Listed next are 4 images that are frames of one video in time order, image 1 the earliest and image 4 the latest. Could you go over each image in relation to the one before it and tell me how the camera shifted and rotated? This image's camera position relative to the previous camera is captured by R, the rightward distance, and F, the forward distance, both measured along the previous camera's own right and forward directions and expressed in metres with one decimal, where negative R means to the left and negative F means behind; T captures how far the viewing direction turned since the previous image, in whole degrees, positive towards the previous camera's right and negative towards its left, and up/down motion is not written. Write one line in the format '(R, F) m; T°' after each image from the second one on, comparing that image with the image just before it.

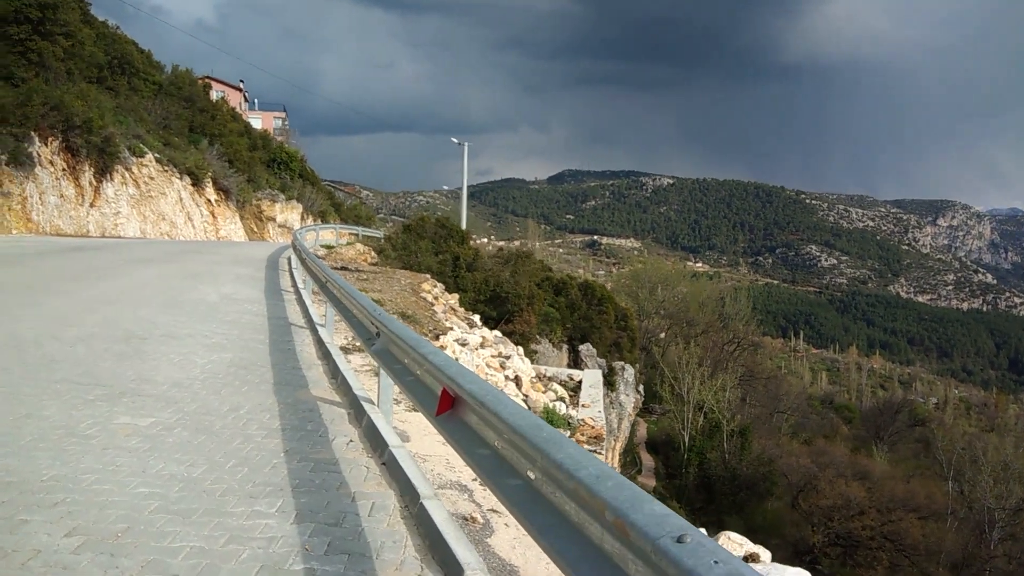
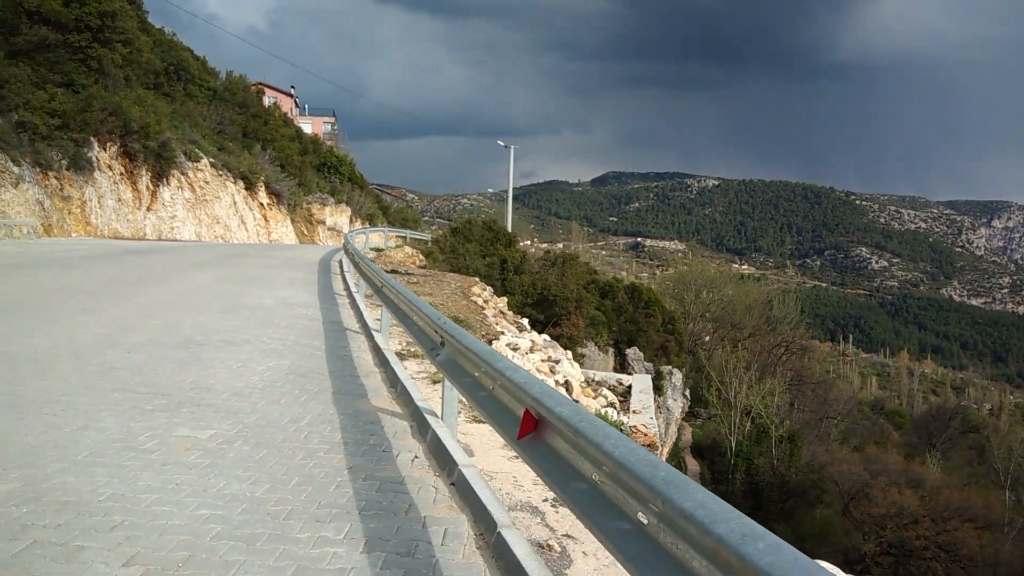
(-0.2, +0.3) m; -4°
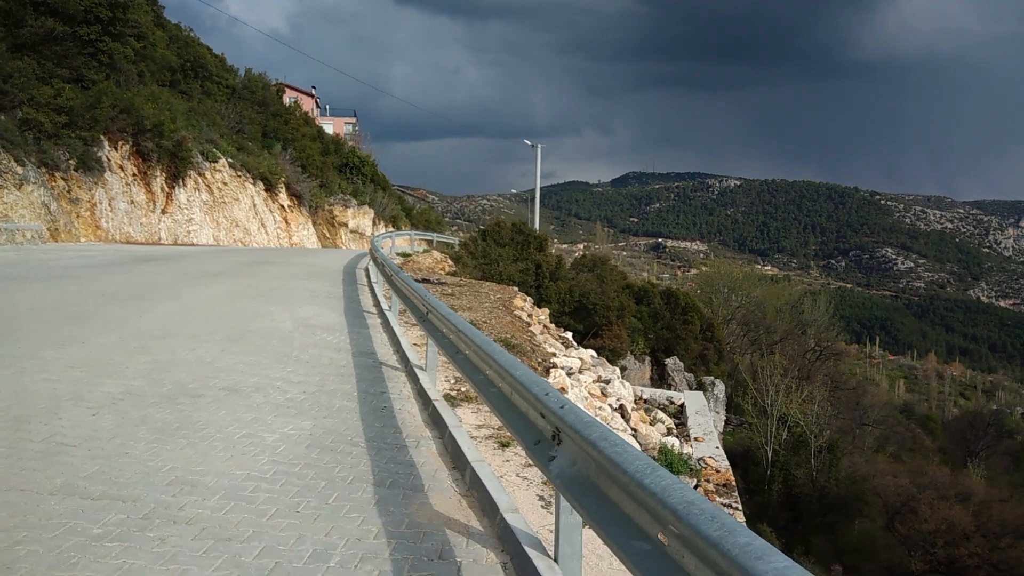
(-0.6, +1.9) m; -2°
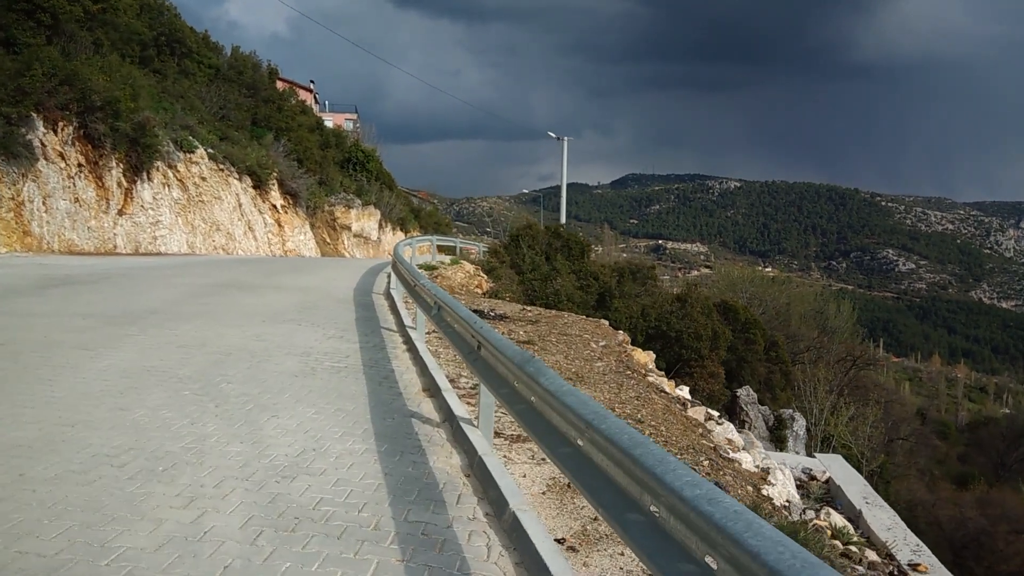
(-1.7, +5.9) m; 0°
